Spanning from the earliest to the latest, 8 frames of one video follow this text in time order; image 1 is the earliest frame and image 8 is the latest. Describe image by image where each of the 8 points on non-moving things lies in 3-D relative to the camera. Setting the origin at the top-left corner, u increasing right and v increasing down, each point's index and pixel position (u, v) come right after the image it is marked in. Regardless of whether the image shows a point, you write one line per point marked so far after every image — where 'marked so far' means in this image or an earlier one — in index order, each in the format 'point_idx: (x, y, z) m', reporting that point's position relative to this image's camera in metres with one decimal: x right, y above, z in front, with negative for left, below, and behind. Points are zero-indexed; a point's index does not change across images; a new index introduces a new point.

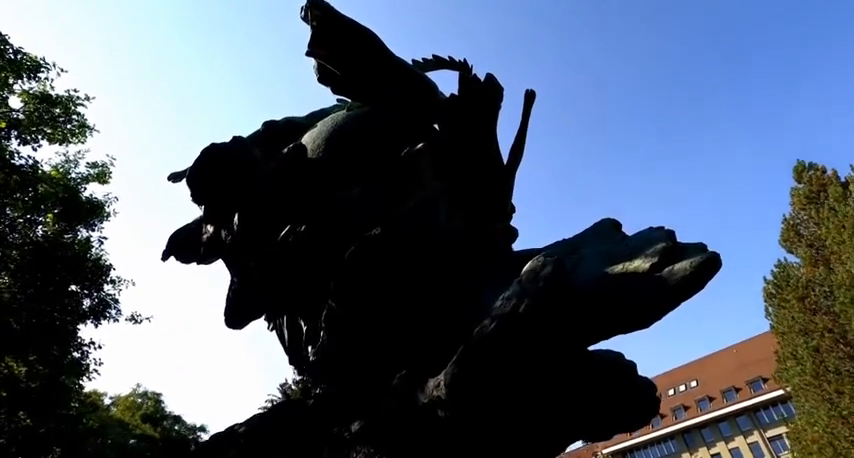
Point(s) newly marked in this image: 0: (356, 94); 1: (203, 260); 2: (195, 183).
0: (-0.7, +1.2, +4.3) m
1: (-1.9, -0.3, +4.1) m
2: (-1.8, +0.4, +3.8) m
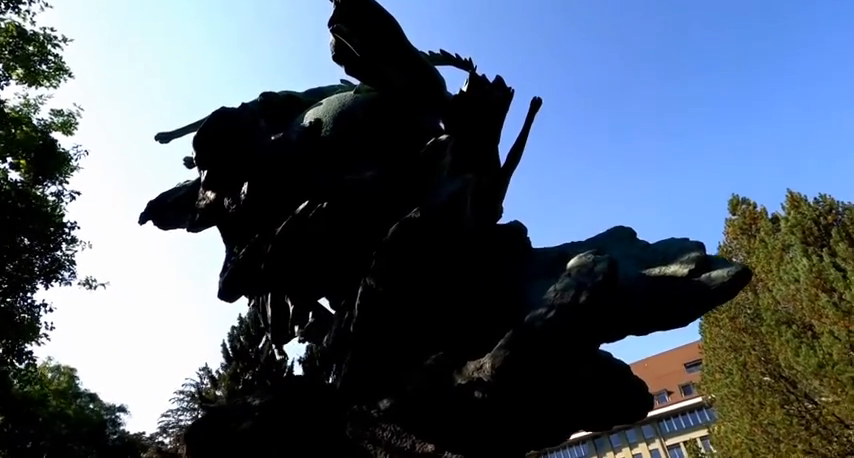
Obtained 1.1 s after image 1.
0: (-0.6, +1.3, +4.3) m
1: (-1.9, 0.0, +3.9) m
2: (-1.7, +0.6, +3.6) m
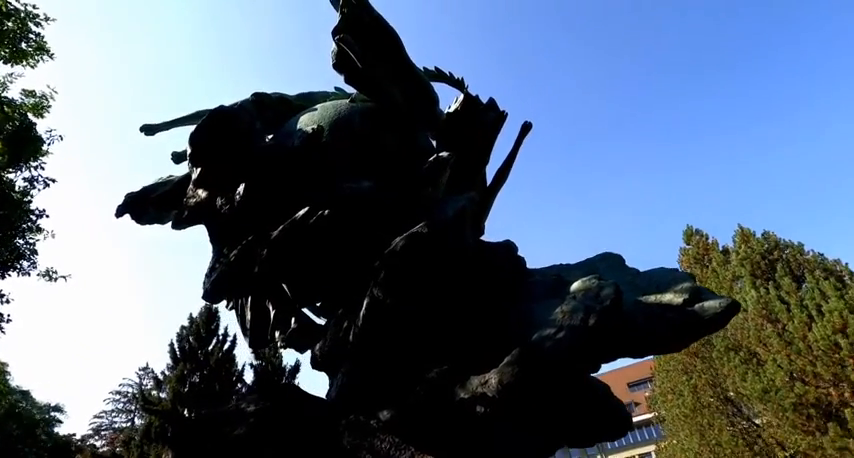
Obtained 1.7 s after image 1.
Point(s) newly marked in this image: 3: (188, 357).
0: (-0.6, +1.2, +4.3) m
1: (-2.0, 0.0, +3.8) m
2: (-1.7, +0.6, +3.5) m
3: (-7.9, -4.2, +16.3) m
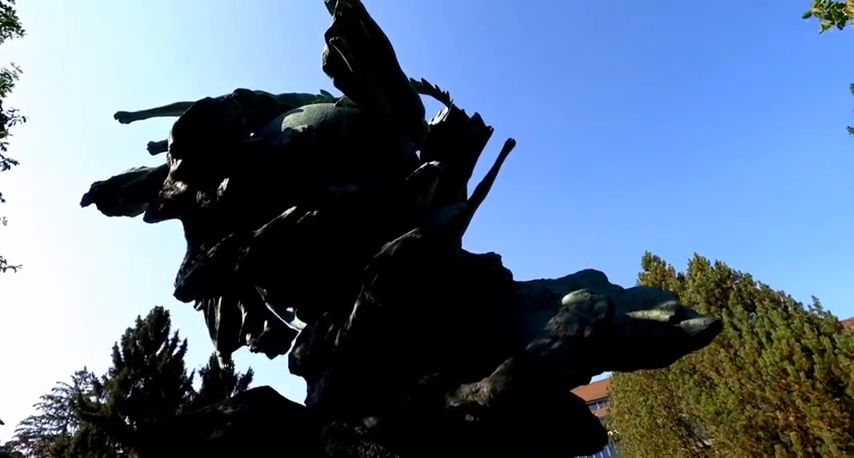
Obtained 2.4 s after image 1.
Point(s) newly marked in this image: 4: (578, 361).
0: (-0.7, +1.2, +4.3) m
1: (-2.1, +0.1, +3.7) m
2: (-1.7, +0.7, +3.4) m
3: (-9.2, -4.2, +15.4) m
4: (+0.7, -0.6, +2.2) m
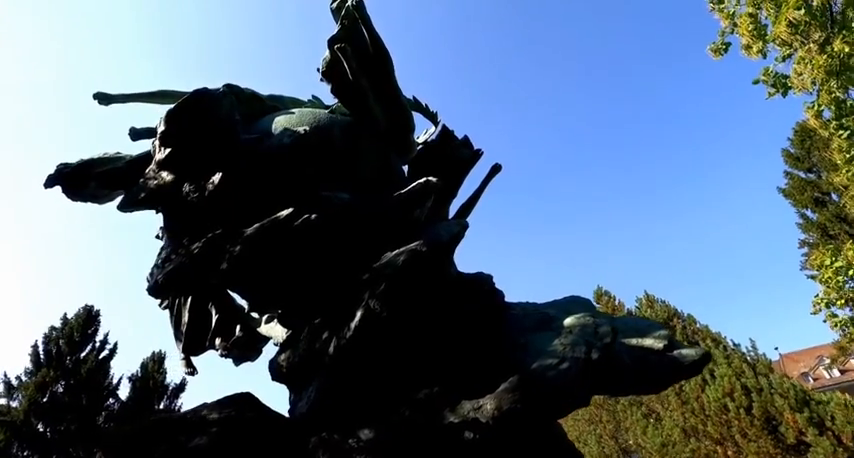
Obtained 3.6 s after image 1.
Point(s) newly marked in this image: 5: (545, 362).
0: (-0.7, +1.1, +4.3) m
1: (-2.1, +0.2, +3.4) m
2: (-1.7, +0.7, +3.3) m
3: (-10.8, -3.9, +14.2) m
4: (+0.7, -0.7, +2.2) m
5: (+0.5, -0.6, +2.3) m
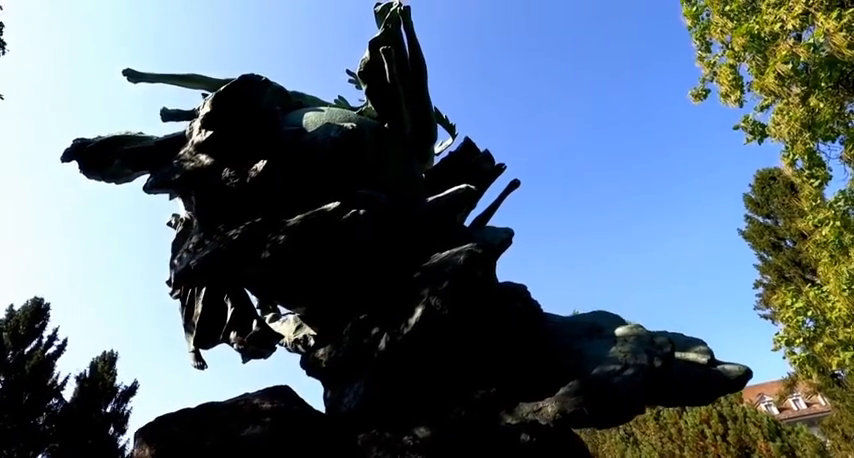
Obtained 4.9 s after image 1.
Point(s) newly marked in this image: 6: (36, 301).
0: (-0.4, +1.1, +4.3) m
1: (-1.8, +0.3, +3.3) m
2: (-1.4, +0.8, +3.2) m
3: (-11.7, -3.4, +13.2) m
4: (+1.0, -0.8, +2.3) m
5: (+0.8, -0.7, +2.3) m
6: (-11.7, -2.1, +14.7) m
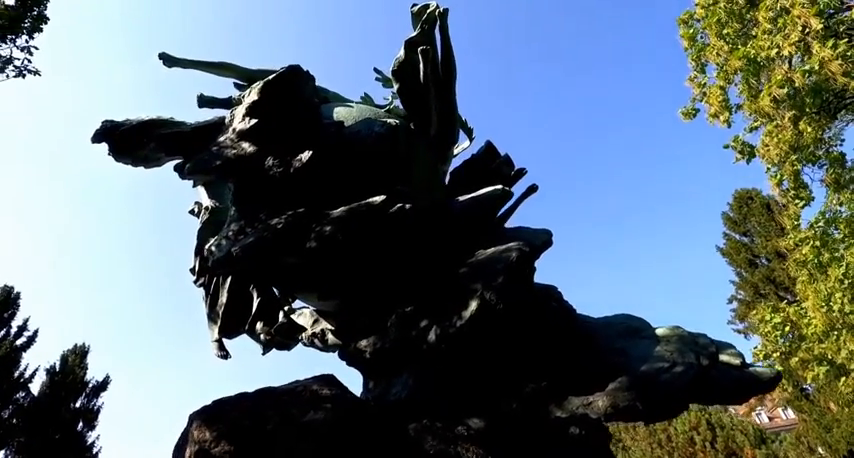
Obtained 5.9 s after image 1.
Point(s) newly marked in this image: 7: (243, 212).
0: (-0.2, +1.1, +4.3) m
1: (-1.6, +0.4, +3.3) m
2: (-1.1, +0.9, +3.2) m
3: (-12.0, -3.0, +12.6) m
4: (+1.3, -0.8, +2.4) m
5: (+1.1, -0.7, +2.4) m
6: (-12.0, -1.7, +14.1) m
7: (-1.2, +0.1, +3.2) m
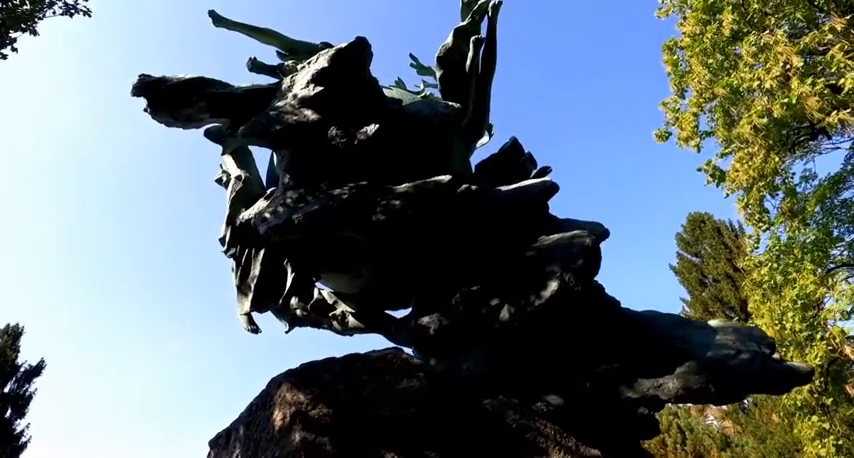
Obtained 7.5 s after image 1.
0: (+0.2, +1.2, +4.4) m
1: (-1.2, +0.6, +3.2) m
2: (-0.6, +1.1, +3.1) m
3: (-12.7, -2.0, +11.4) m
4: (+1.7, -0.8, +2.6) m
5: (+1.5, -0.6, +2.6) m
6: (-12.8, -0.8, +12.9) m
7: (-0.8, +0.3, +3.1) m
